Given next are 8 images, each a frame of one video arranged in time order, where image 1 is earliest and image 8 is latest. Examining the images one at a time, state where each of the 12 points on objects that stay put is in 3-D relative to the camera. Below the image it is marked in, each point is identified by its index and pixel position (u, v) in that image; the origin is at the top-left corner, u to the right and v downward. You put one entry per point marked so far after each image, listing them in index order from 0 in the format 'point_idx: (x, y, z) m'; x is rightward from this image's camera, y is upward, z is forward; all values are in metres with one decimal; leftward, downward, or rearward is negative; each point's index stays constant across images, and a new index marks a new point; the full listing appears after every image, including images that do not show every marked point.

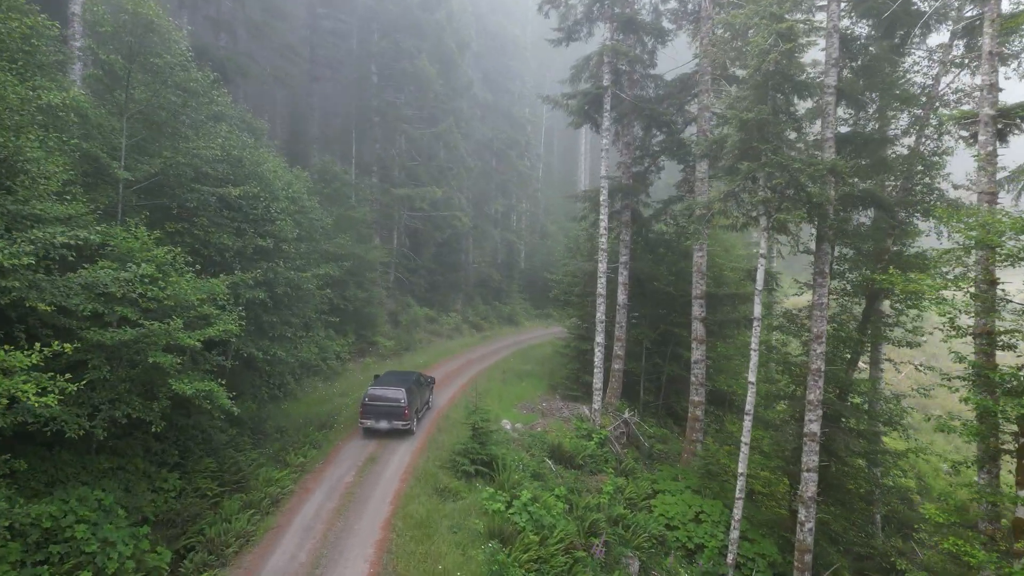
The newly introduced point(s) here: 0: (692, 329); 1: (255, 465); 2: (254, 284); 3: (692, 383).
0: (+4.0, -0.9, +16.7) m
1: (-3.9, -2.7, +11.4) m
2: (-4.1, +0.1, +12.0) m
3: (+3.9, -2.1, +16.5) m
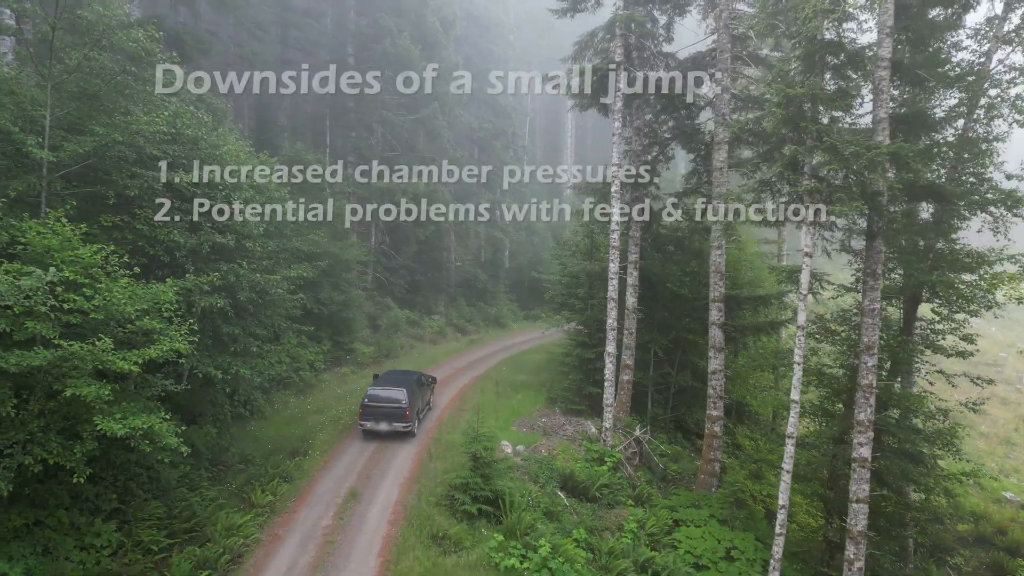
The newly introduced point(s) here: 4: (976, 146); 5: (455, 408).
0: (+3.9, -1.0, +15.0) m
1: (-3.8, -2.8, +9.5) m
2: (-4.0, 0.0, +10.1) m
3: (+3.9, -2.1, +14.8) m
4: (+7.0, +2.2, +11.5) m
5: (-1.2, -2.4, +15.4) m
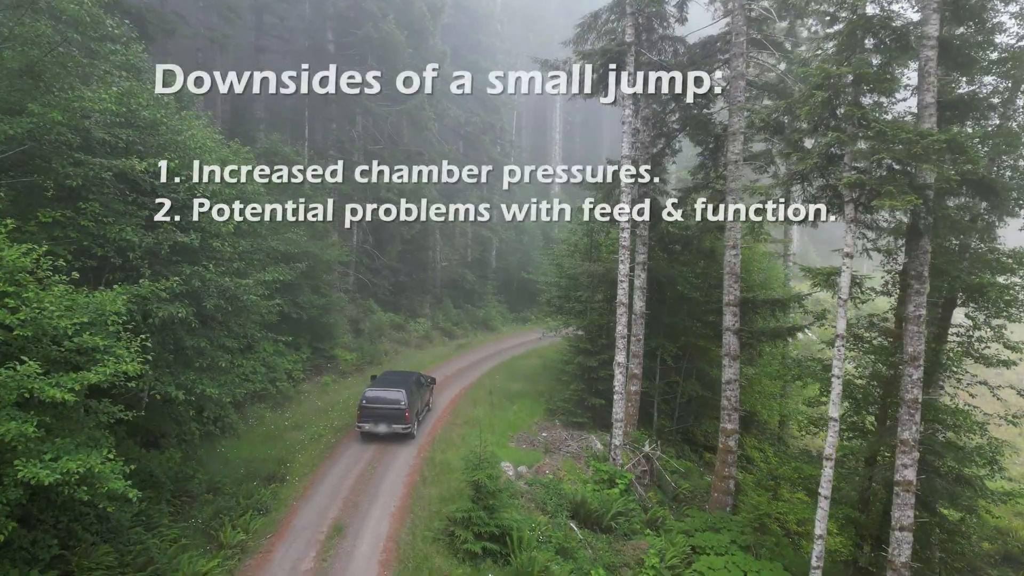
0: (+3.9, -1.0, +13.9) m
1: (-3.7, -2.8, +8.1) m
2: (-3.9, -0.1, +8.7) m
3: (+3.9, -2.2, +13.7) m
4: (+7.1, +2.1, +10.5) m
5: (-1.2, -2.5, +14.1) m
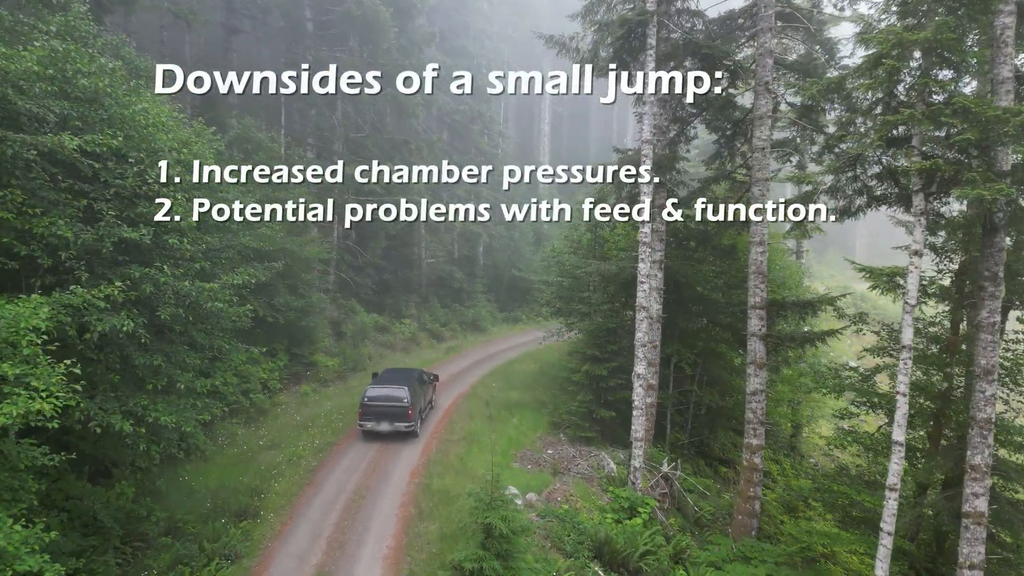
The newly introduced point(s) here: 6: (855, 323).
0: (+3.9, -1.0, +12.5) m
1: (-3.5, -2.9, +6.6) m
2: (-3.7, -0.1, +7.2) m
3: (+3.9, -2.2, +12.4) m
4: (+7.2, +2.1, +9.2) m
5: (-1.2, -2.5, +12.7) m
6: (+5.4, -0.6, +11.8) m
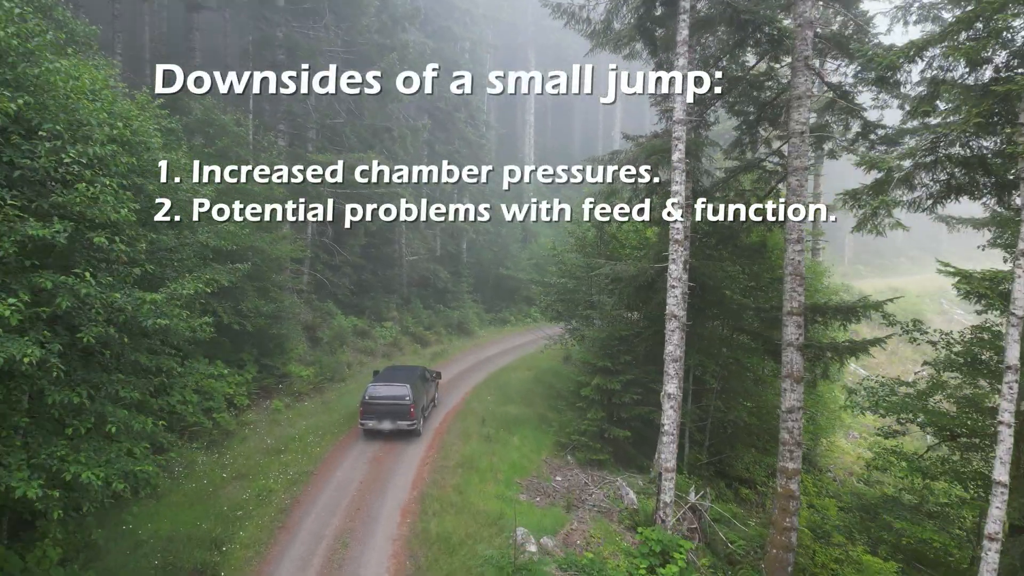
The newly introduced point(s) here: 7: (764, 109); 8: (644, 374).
0: (+4.0, -1.1, +11.1) m
1: (-3.2, -3.0, +4.9) m
2: (-3.5, -0.2, +5.4) m
3: (+4.0, -2.2, +10.9) m
4: (+7.4, +2.0, +7.9) m
5: (-1.1, -2.6, +11.1) m
6: (+5.5, -0.6, +10.4) m
7: (+4.0, +2.8, +11.9) m
8: (+2.1, -1.4, +12.2) m
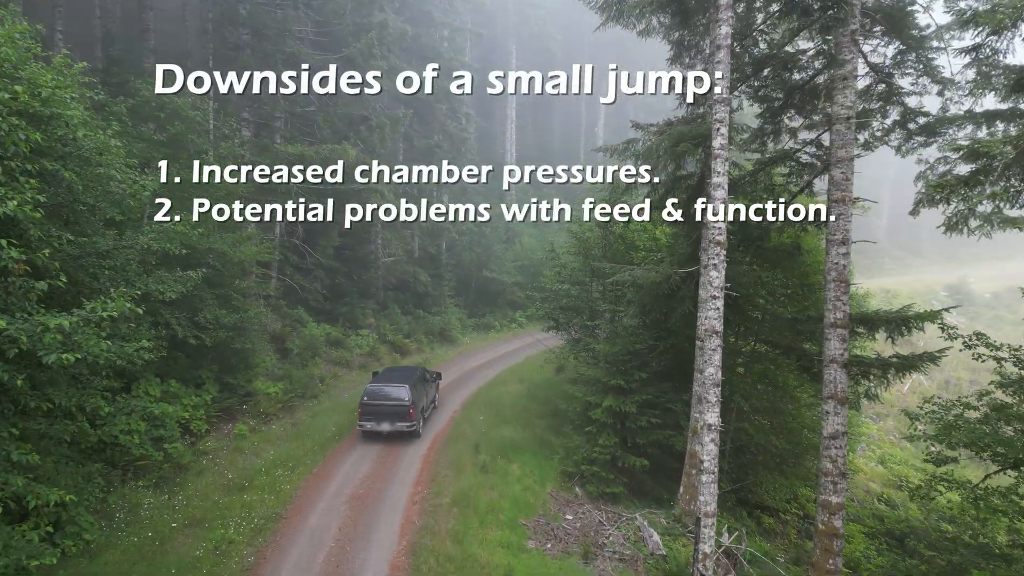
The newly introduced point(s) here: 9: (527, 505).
0: (+4.0, -1.2, +9.7) m
1: (-2.9, -3.1, +3.3) m
2: (-3.2, -0.4, +3.8) m
3: (+4.0, -2.3, +9.6) m
4: (+7.5, +1.9, +6.6) m
5: (-1.1, -2.7, +9.5) m
6: (+5.5, -0.7, +9.1) m
7: (+4.0, +2.7, +10.5) m
8: (+2.1, -1.5, +10.8) m
9: (+0.2, -2.8, +9.7) m
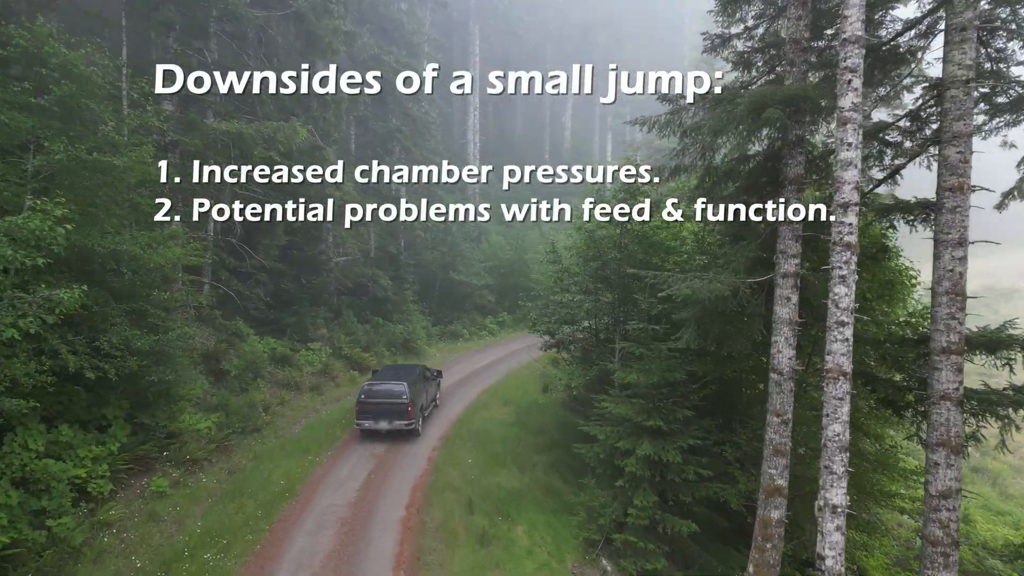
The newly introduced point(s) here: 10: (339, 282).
0: (+4.2, -1.3, +7.5) m
1: (-2.3, -3.3, +0.6) m
2: (-2.7, -0.6, +1.1) m
3: (+4.2, -2.5, +7.4) m
4: (+7.8, +1.8, +4.7) m
5: (-0.9, -2.9, +7.0) m
6: (+5.7, -0.8, +7.0) m
7: (+4.0, +2.6, +8.3) m
8: (+2.2, -1.6, +8.4) m
9: (+0.3, -3.0, +7.3) m
10: (-4.1, +0.1, +17.9) m
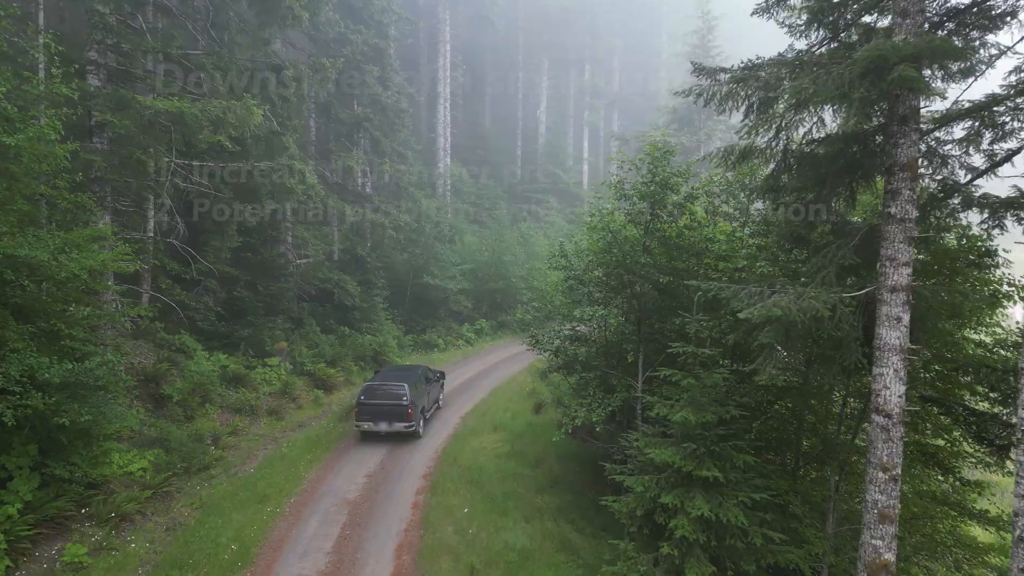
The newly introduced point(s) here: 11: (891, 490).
0: (+4.3, -1.4, +6.0) m
1: (-1.7, -3.5, -1.3) m
2: (-2.1, -0.7, -0.8) m
3: (+4.4, -2.6, +5.8) m
4: (+8.2, +1.7, +3.3) m
5: (-0.7, -3.0, +5.1) m
6: (+5.9, -1.0, +5.6) m
7: (+4.2, +2.5, +6.8) m
8: (+2.3, -1.8, +6.8) m
9: (+0.6, -3.1, +5.5) m
10: (-4.5, 0.0, +15.9) m
11: (+2.9, -1.4, +5.1) m
